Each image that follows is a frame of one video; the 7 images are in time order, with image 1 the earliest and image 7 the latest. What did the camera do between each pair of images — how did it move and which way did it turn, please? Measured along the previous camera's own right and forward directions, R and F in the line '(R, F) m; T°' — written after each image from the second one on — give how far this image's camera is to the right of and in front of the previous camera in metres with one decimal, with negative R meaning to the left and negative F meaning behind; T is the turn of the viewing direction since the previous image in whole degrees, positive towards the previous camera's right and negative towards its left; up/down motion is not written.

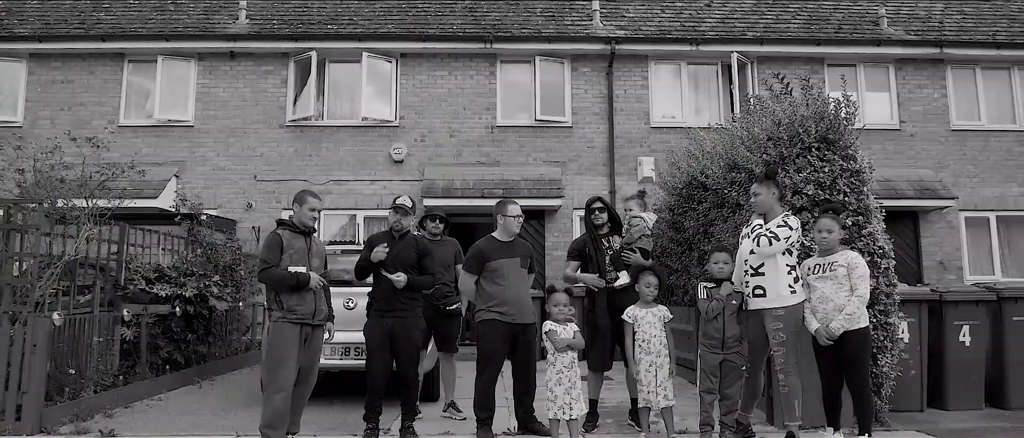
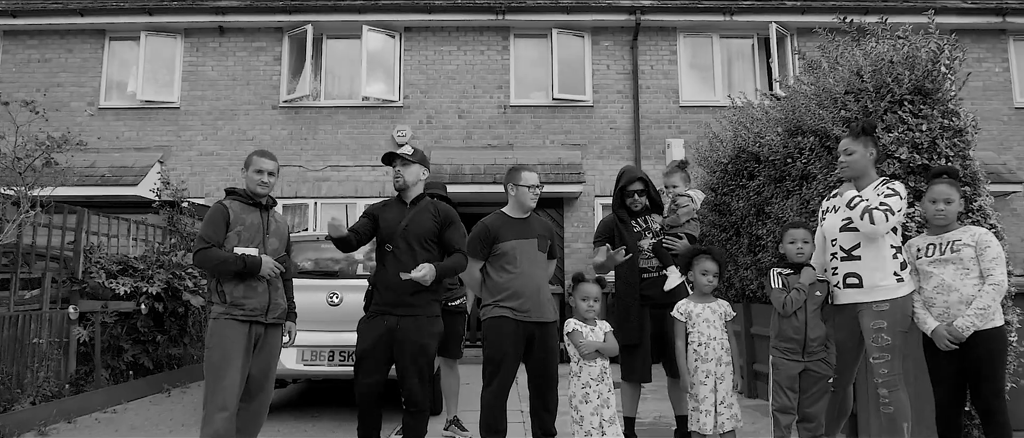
(0.0, +1.1) m; -1°
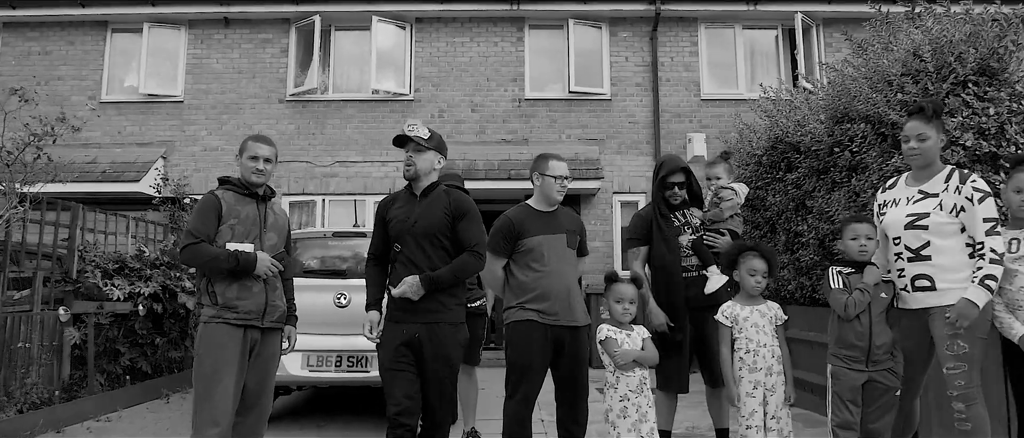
(-0.1, +0.4) m; -1°
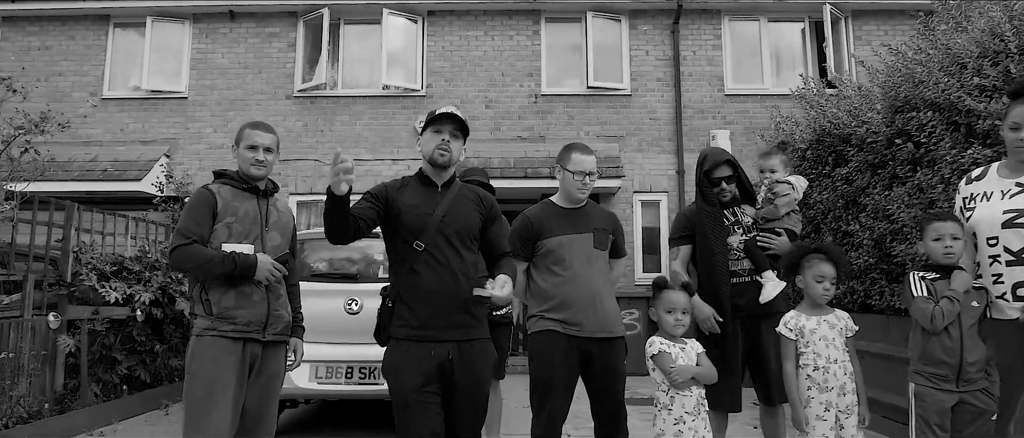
(-0.1, +0.4) m; -1°
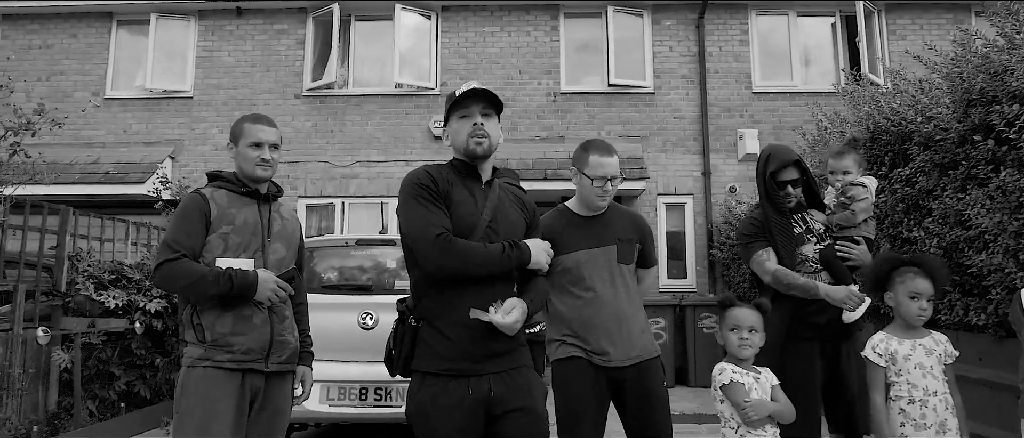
(-0.1, +0.4) m; -1°
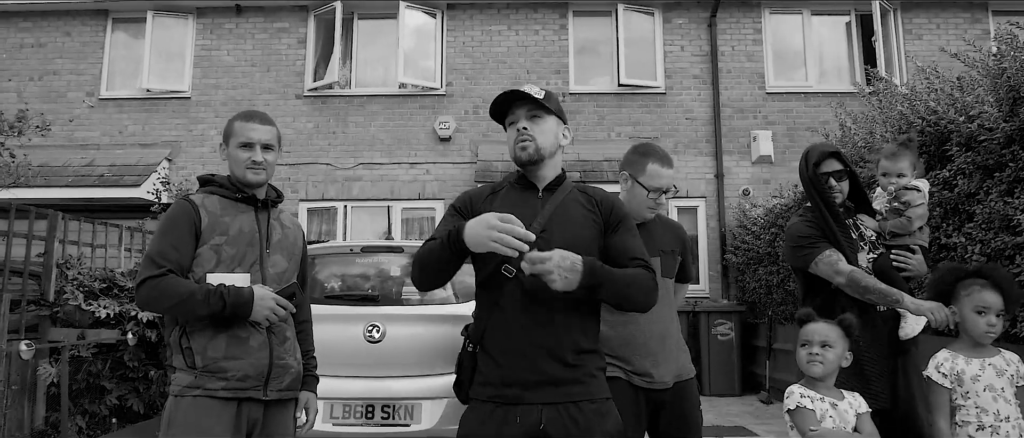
(-0.1, +0.3) m; 0°
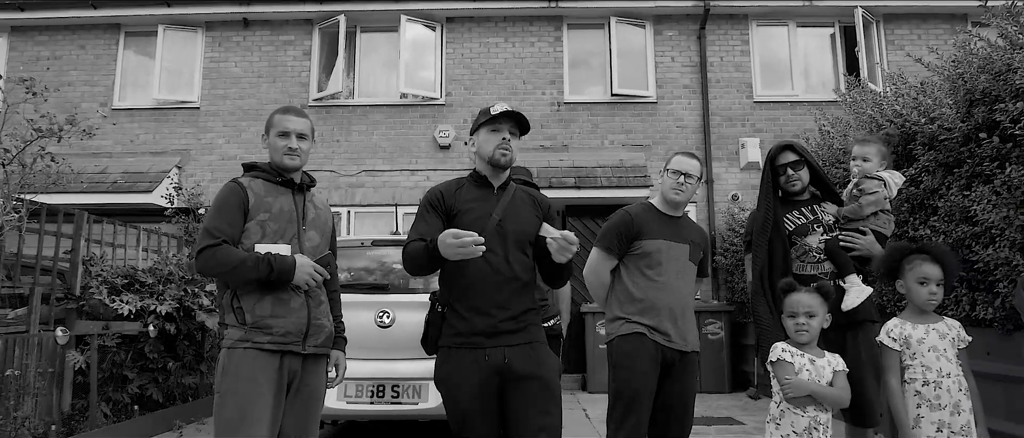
(0.0, -0.3) m; 0°
